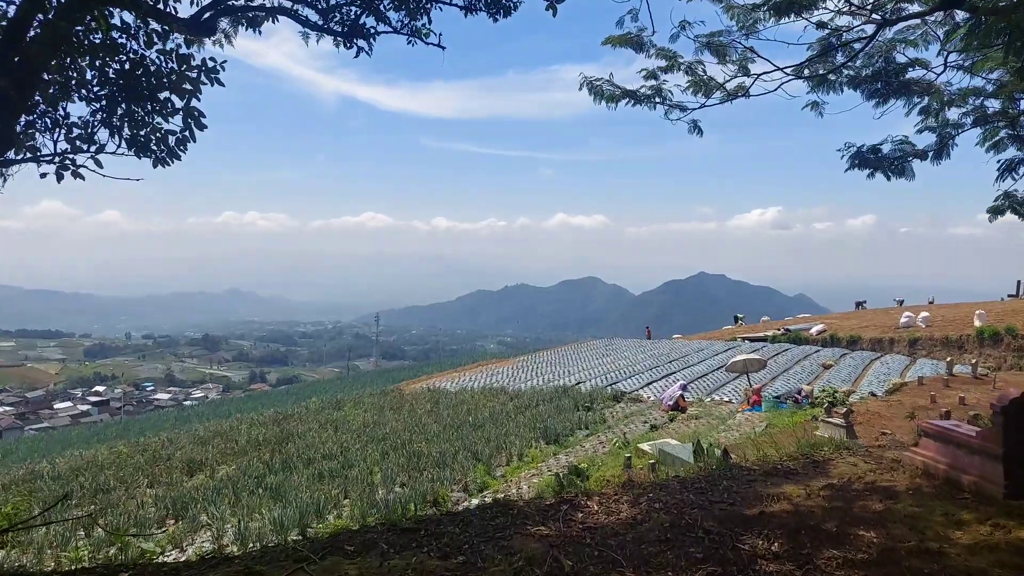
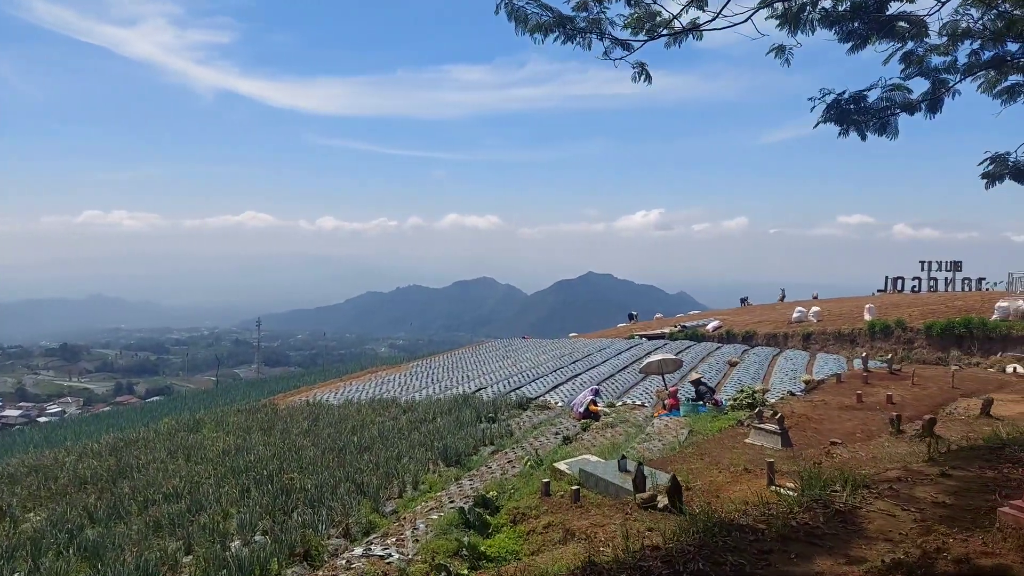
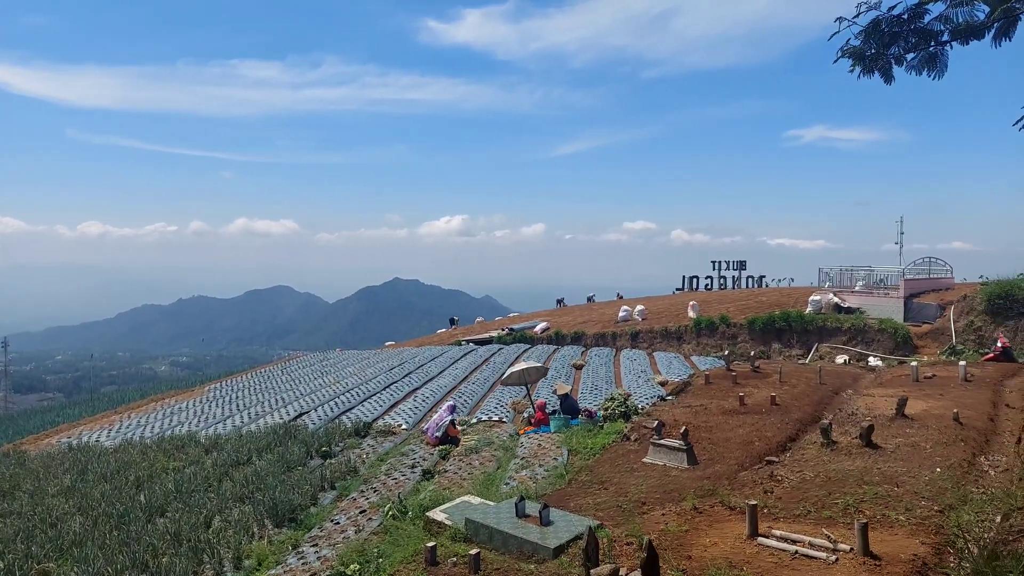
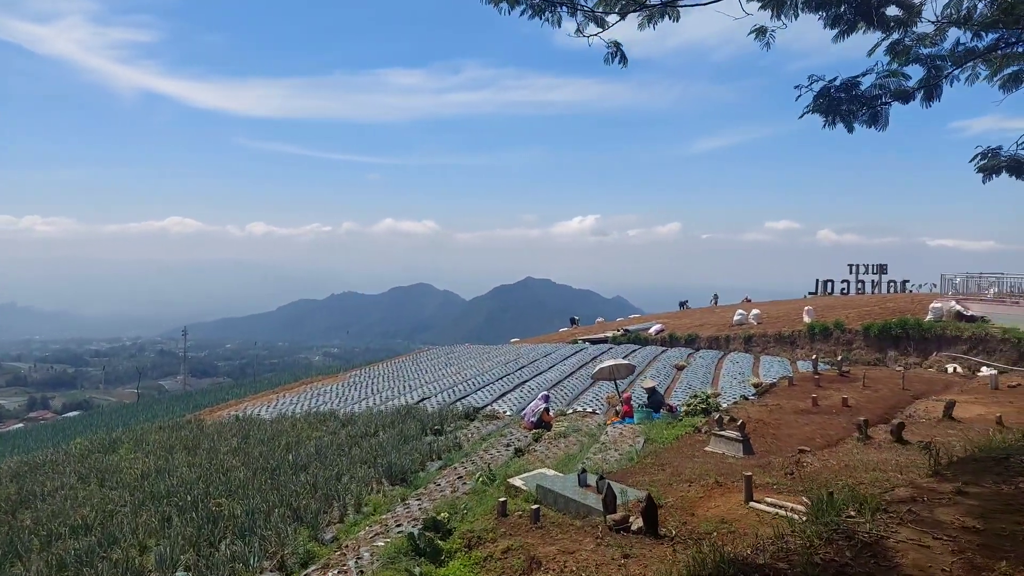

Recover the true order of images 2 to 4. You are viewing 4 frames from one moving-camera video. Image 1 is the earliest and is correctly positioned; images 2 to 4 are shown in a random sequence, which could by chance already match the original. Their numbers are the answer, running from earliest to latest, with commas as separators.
2, 4, 3
